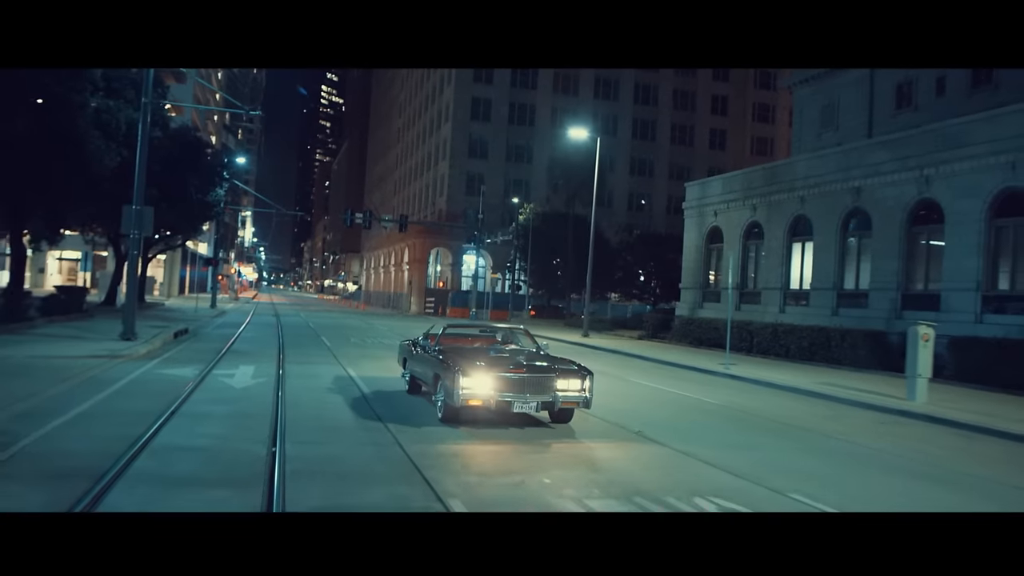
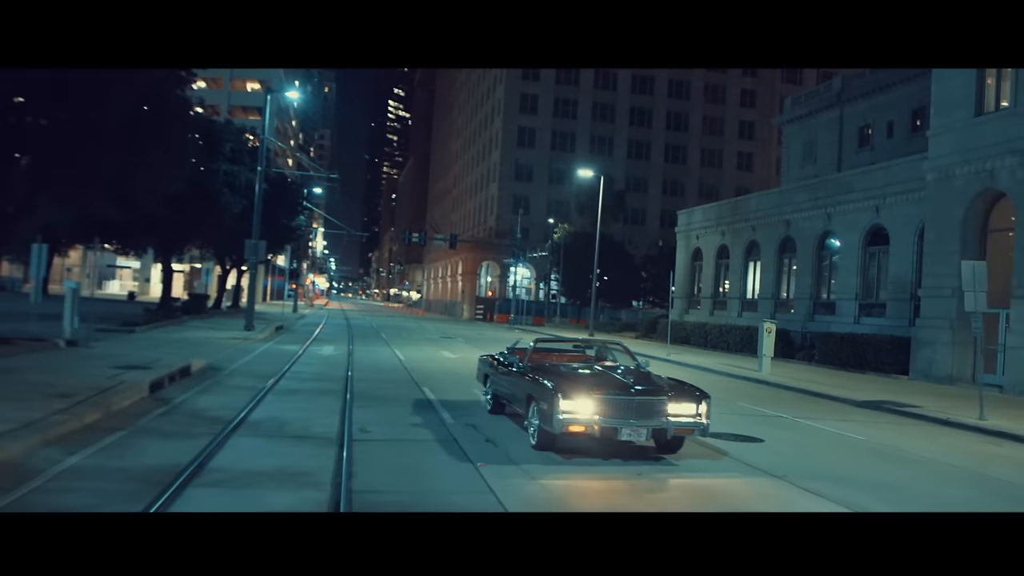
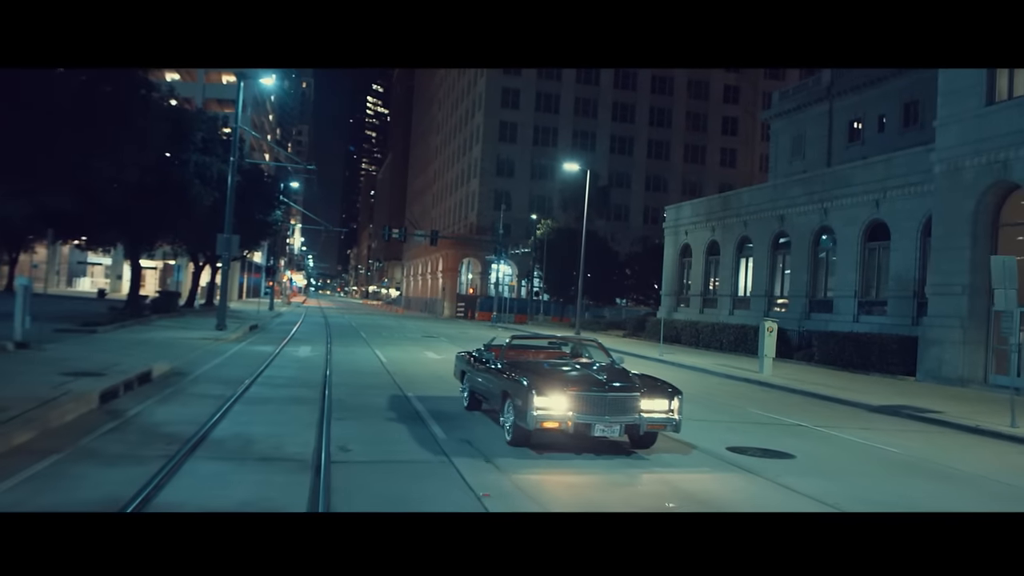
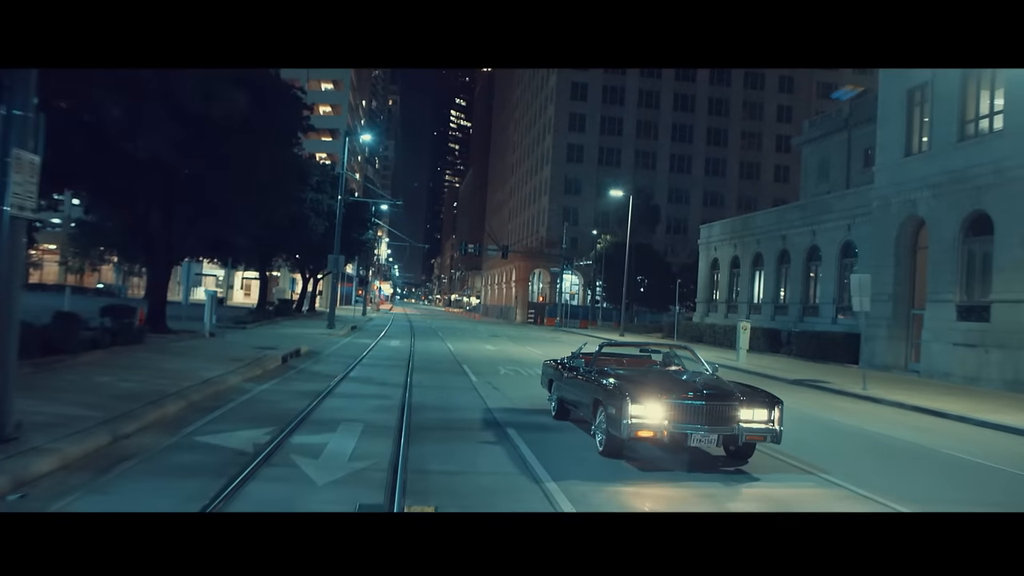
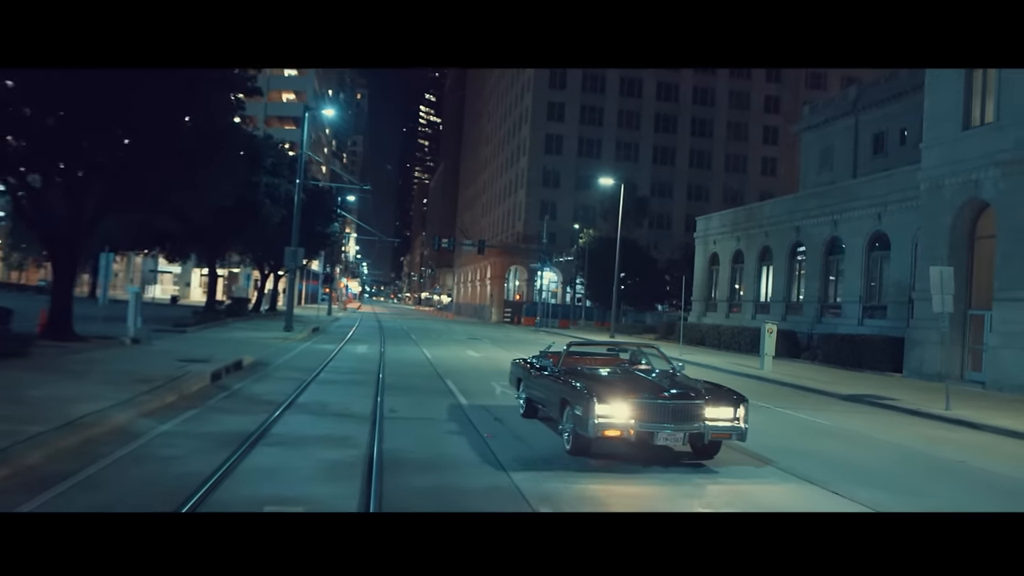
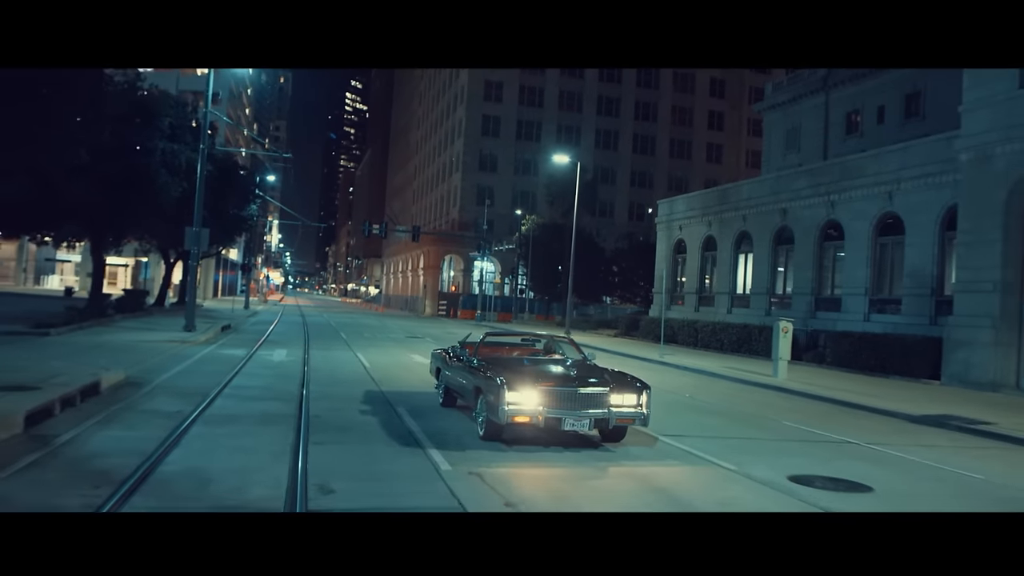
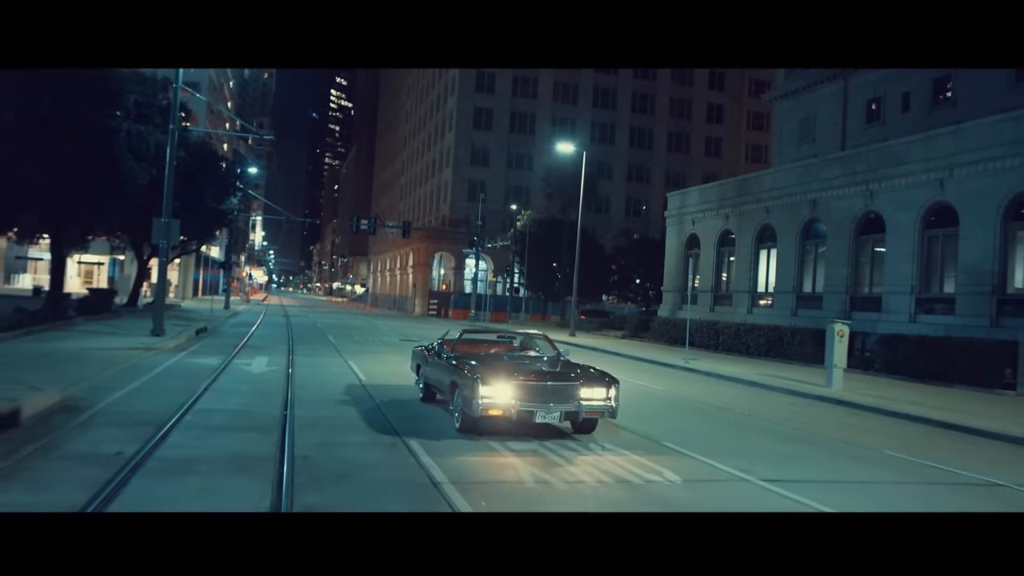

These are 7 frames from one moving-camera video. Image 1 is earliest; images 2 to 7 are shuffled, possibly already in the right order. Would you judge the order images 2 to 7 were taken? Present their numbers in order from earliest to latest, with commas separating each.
7, 6, 3, 2, 5, 4
